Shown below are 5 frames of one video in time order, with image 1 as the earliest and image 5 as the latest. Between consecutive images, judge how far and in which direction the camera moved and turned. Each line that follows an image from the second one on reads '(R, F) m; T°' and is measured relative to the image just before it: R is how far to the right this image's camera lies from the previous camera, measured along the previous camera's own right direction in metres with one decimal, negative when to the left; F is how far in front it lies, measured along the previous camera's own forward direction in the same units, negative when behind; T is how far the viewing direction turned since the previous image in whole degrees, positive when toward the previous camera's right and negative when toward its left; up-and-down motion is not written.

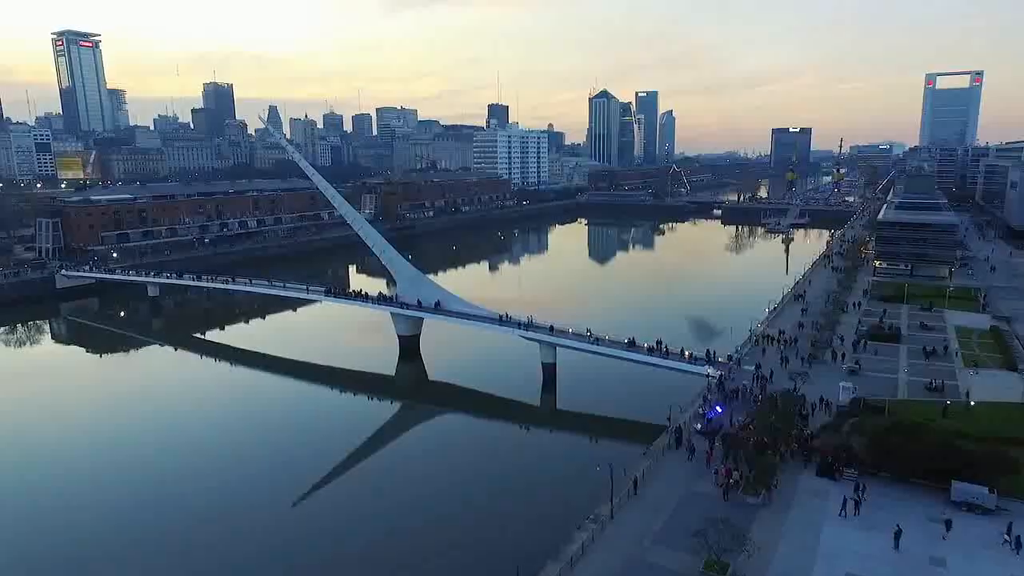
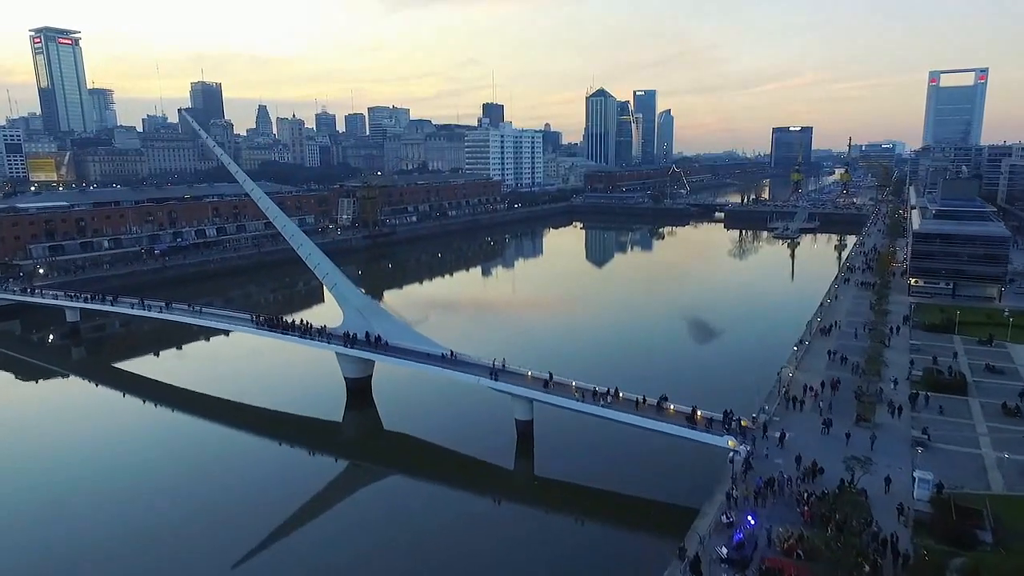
(+0.7, +3.6) m; 0°
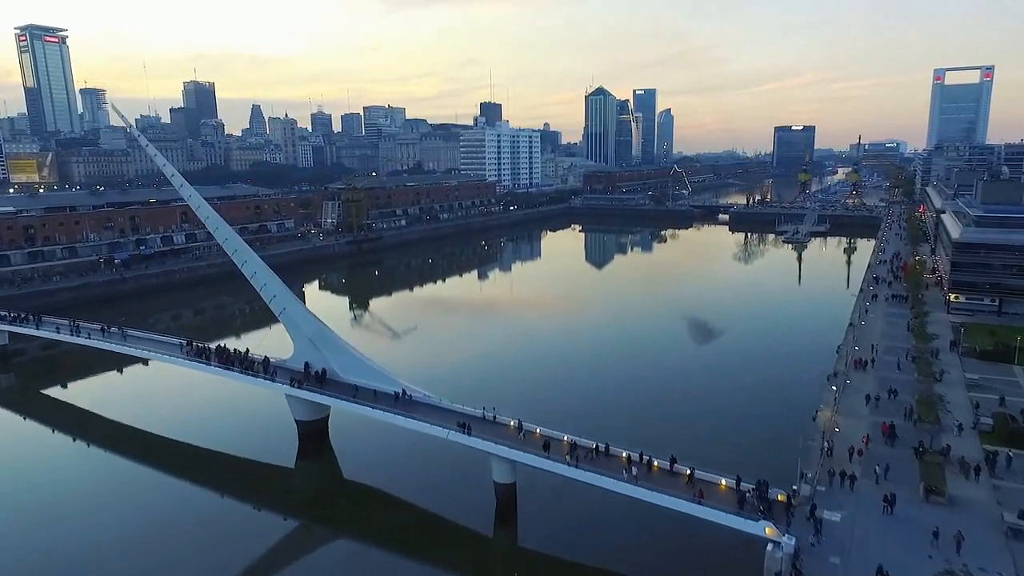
(+0.4, +2.6) m; 0°
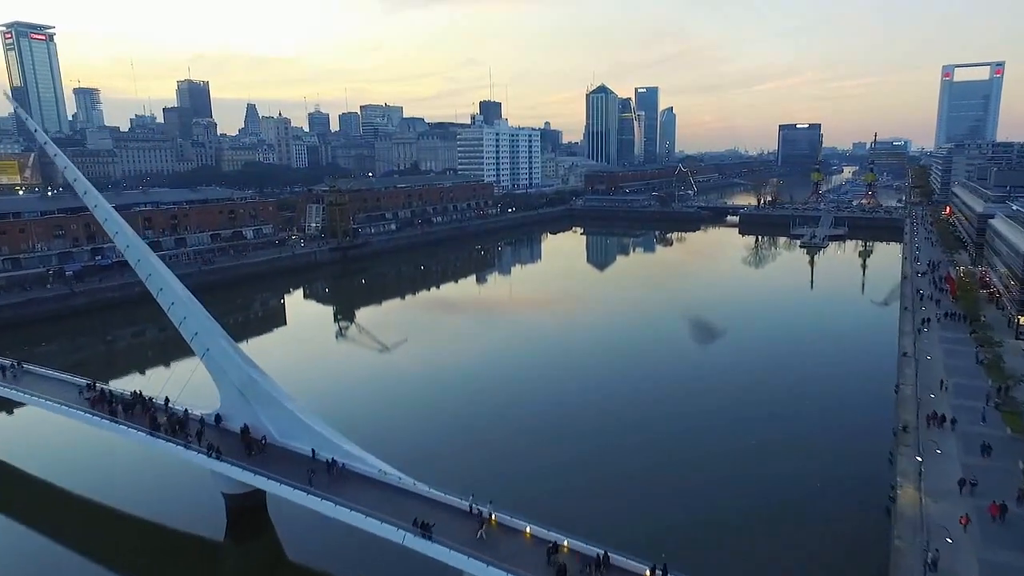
(+0.3, +3.0) m; 0°
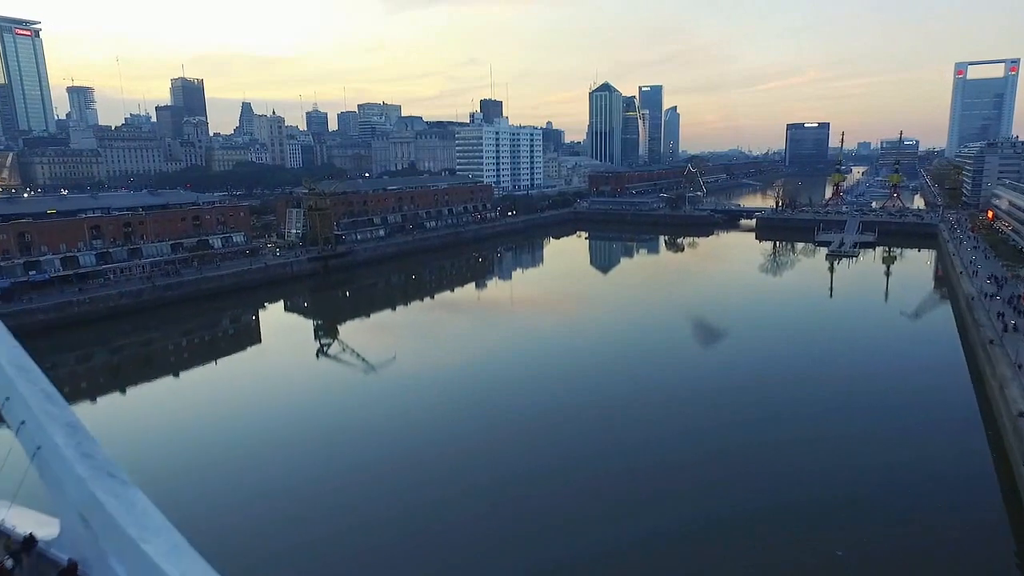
(+0.1, +3.8) m; 0°
